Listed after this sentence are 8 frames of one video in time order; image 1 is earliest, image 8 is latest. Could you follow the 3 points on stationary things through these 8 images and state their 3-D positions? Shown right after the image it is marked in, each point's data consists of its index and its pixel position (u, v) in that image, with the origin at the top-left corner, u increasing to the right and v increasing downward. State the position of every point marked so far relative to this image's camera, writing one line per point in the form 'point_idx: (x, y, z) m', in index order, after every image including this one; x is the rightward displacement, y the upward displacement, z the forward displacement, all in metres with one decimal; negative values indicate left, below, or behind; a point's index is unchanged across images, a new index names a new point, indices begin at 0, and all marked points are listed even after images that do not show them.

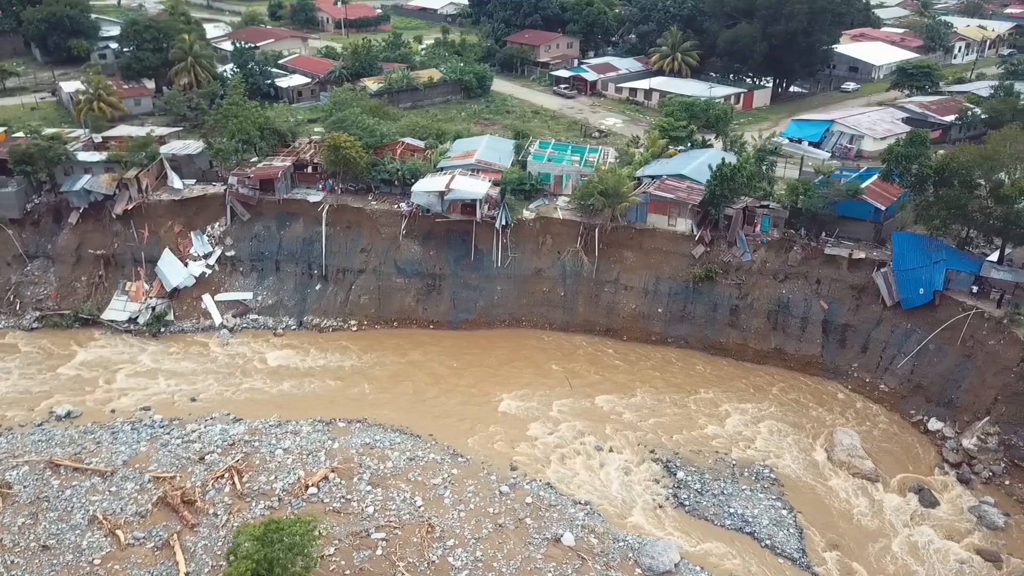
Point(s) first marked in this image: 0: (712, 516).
0: (+4.9, -5.6, +19.9) m
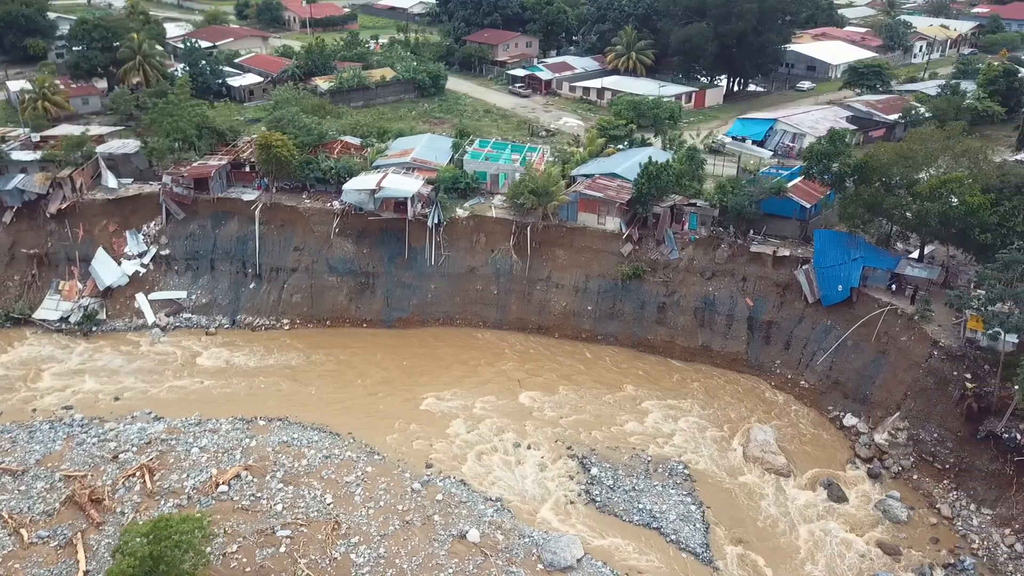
0: (+2.7, -5.5, +20.0) m
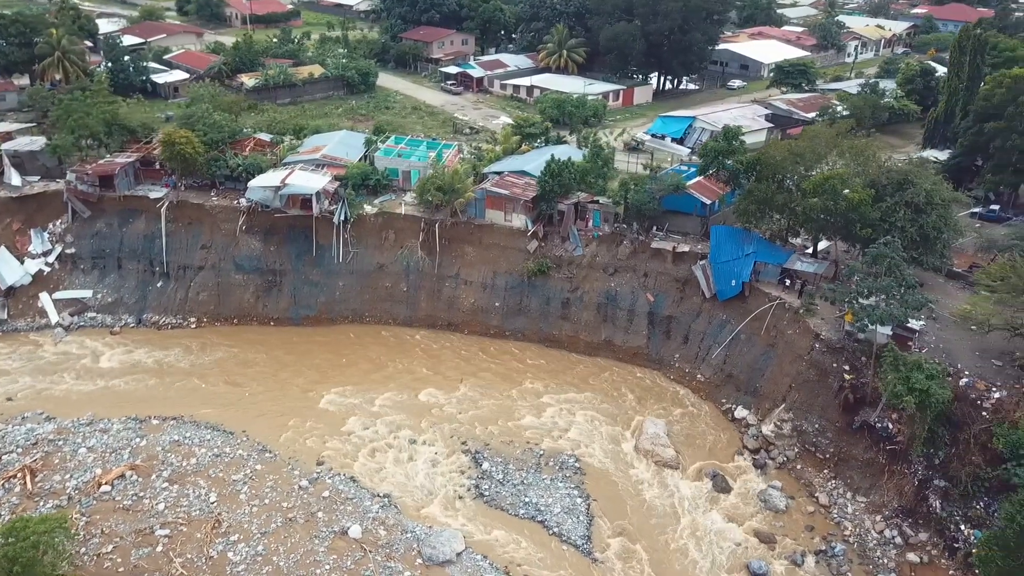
0: (-0.1, -5.4, +20.2) m
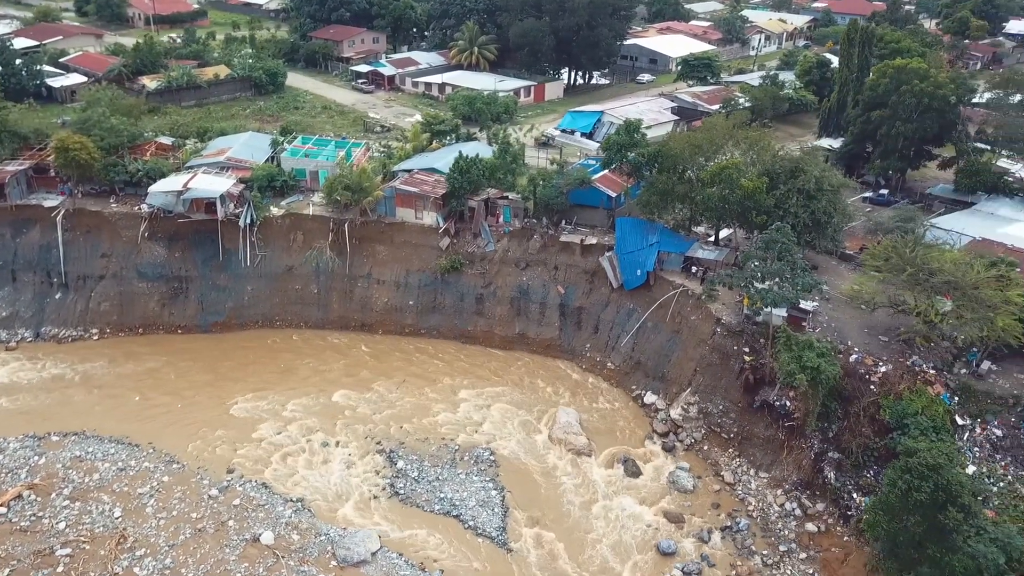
0: (-2.2, -5.3, +20.3) m
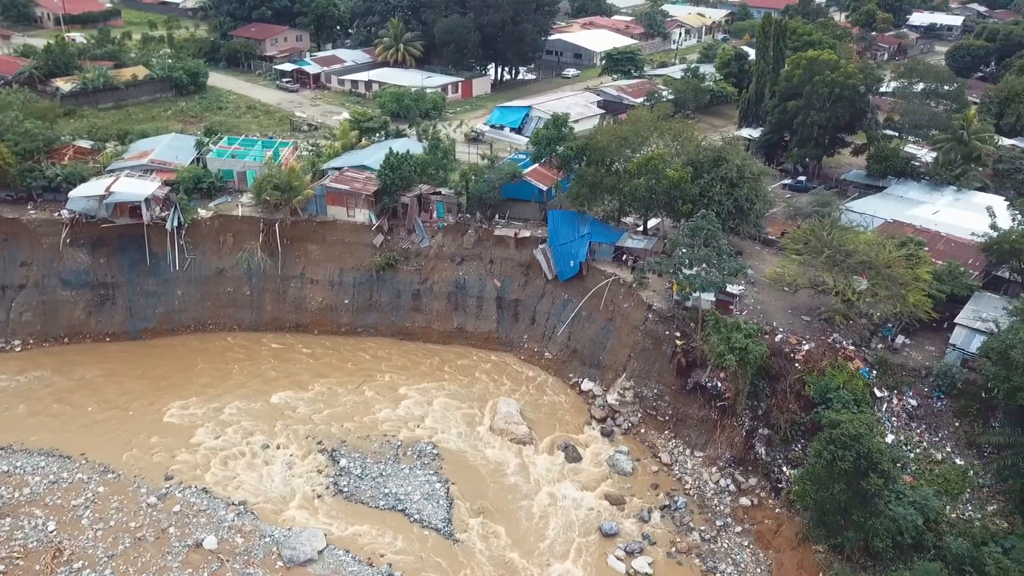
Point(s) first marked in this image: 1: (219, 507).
0: (-3.6, -5.3, +20.4) m
1: (-7.1, -5.3, +19.8) m
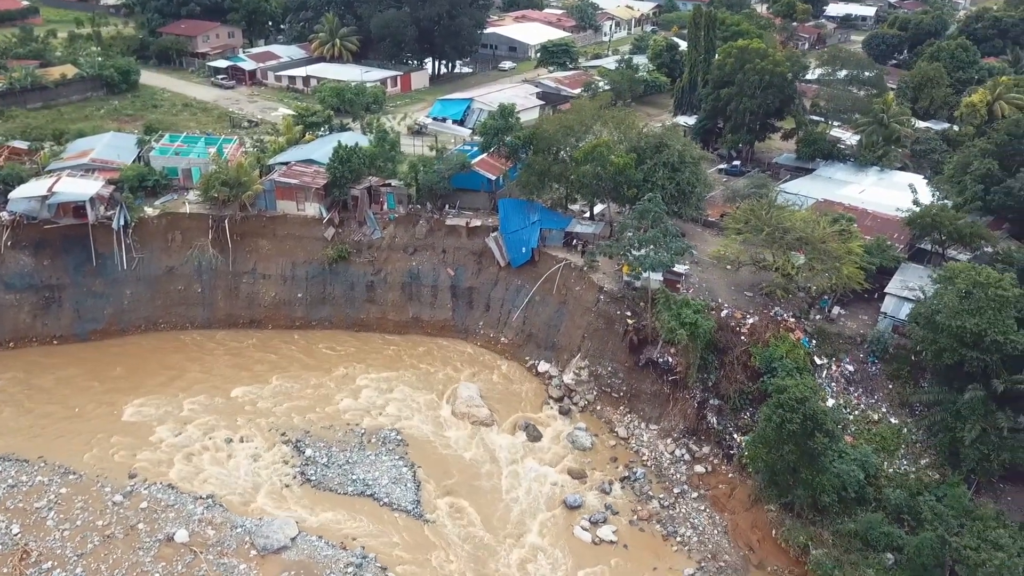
0: (-4.5, -5.0, +20.7) m
1: (-7.9, -5.2, +19.9) m
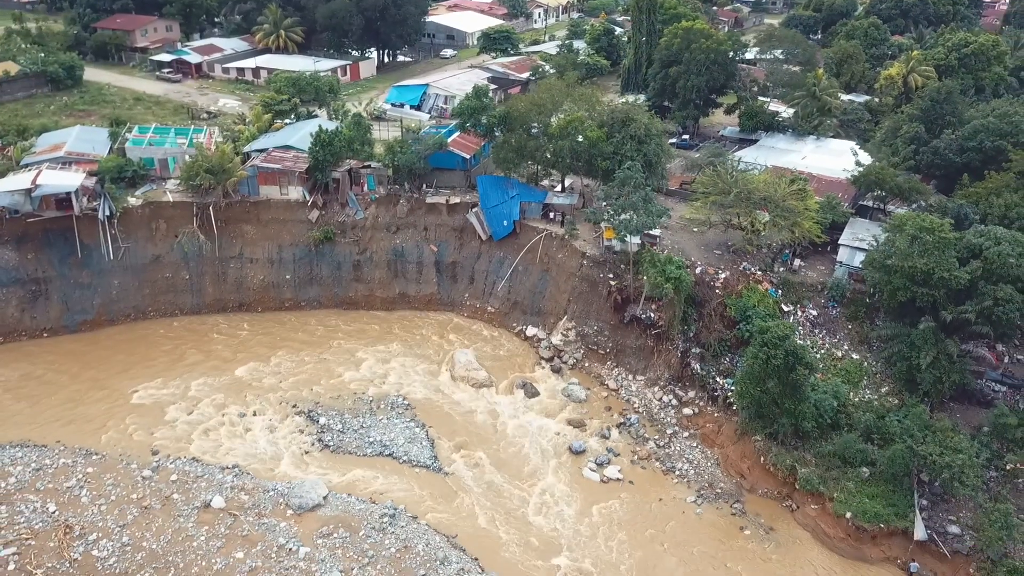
0: (-4.2, -4.3, +21.9) m
1: (-7.5, -4.7, +20.7) m
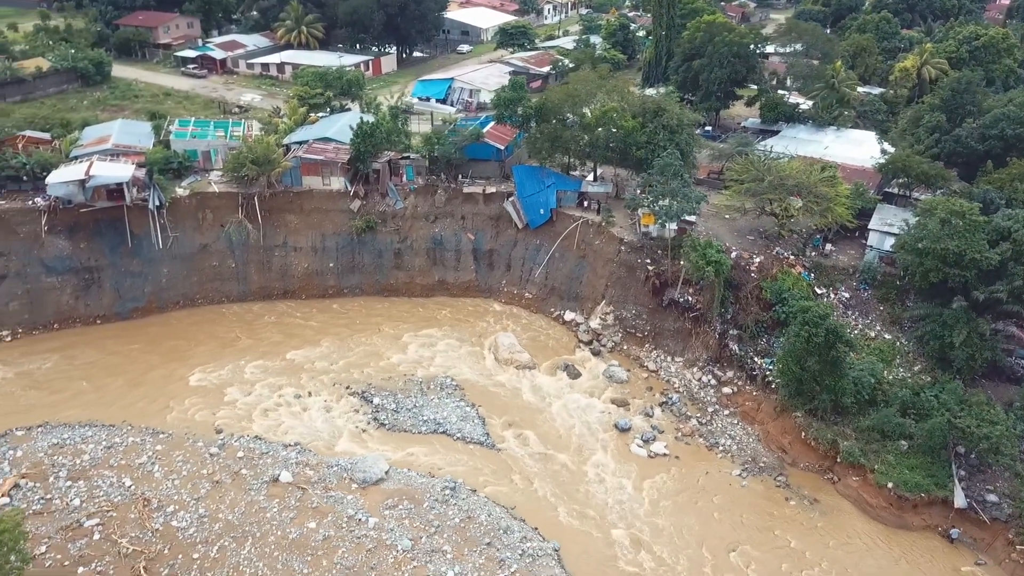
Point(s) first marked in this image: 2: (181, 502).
0: (-2.8, -3.9, +22.7) m
1: (-6.1, -4.2, +21.5) m
2: (-7.8, -5.1, +19.3) m
